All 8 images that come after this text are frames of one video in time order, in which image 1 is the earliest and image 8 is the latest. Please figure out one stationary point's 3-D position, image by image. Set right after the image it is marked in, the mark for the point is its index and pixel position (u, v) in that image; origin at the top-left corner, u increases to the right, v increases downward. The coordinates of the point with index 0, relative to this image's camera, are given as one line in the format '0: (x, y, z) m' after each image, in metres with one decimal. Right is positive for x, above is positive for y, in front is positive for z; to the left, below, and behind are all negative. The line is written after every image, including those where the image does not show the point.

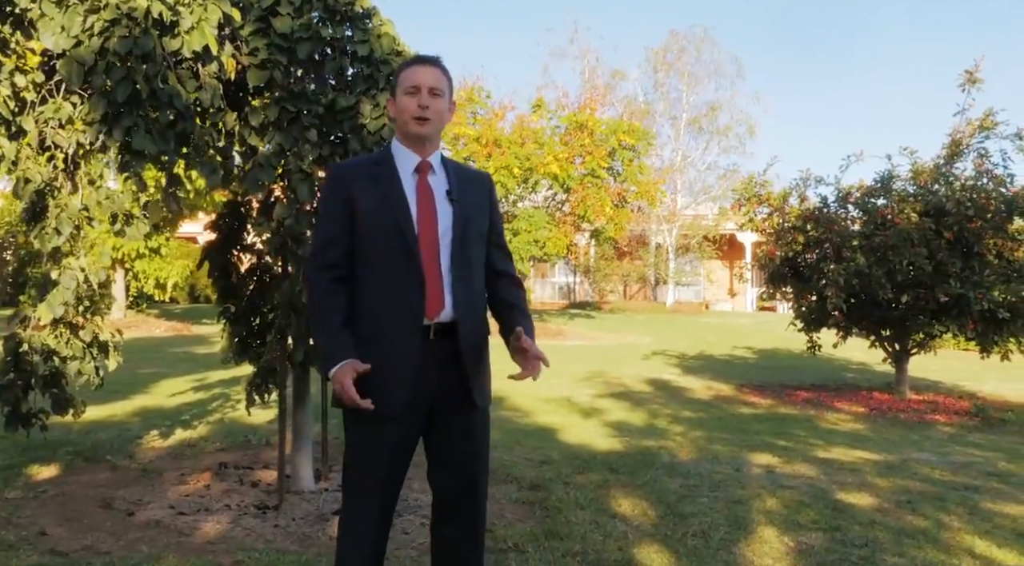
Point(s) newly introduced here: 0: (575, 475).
0: (+0.4, -1.3, +5.7) m
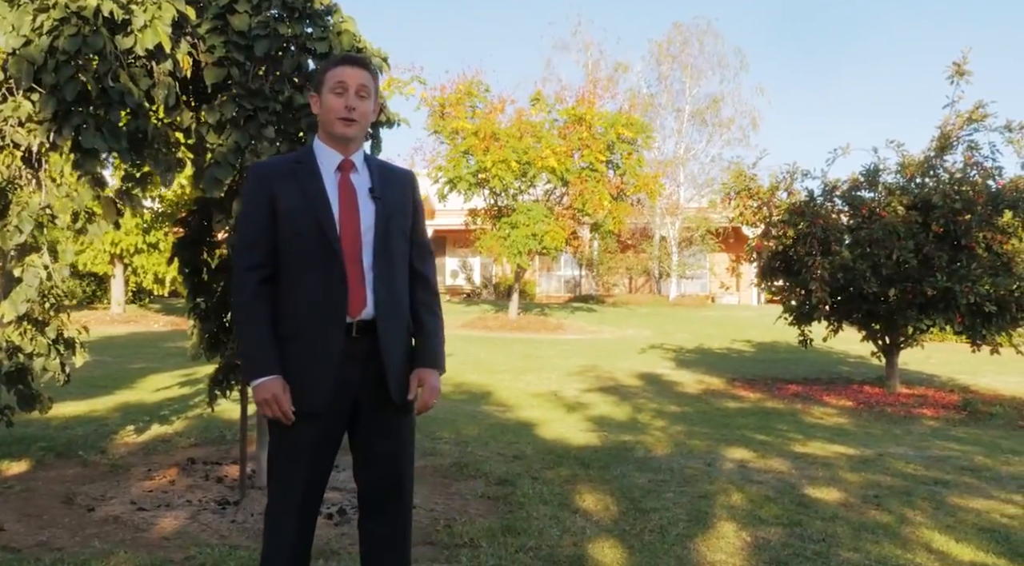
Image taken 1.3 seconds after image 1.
0: (+0.2, -1.3, +5.7) m
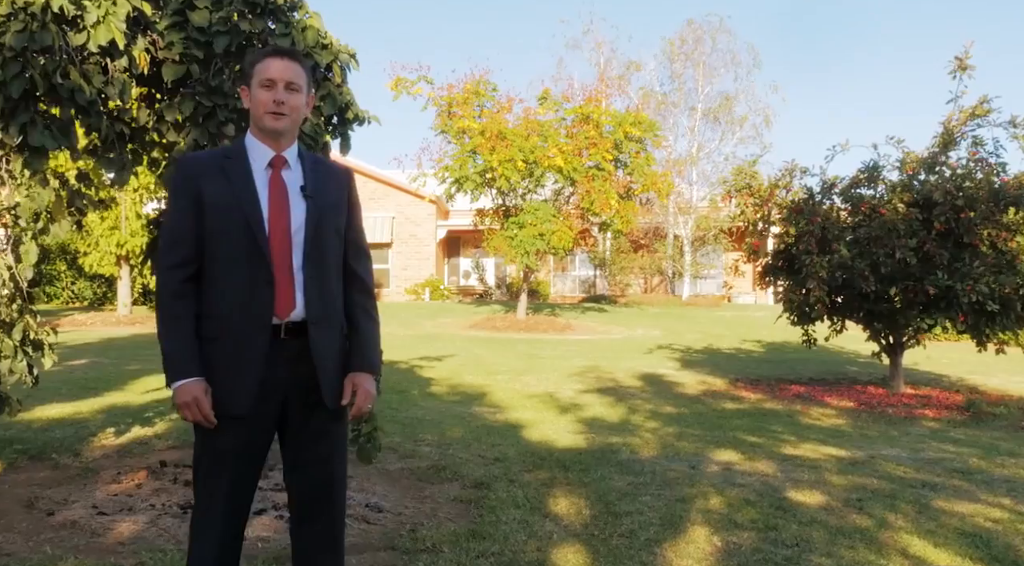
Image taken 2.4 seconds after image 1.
0: (+0.1, -1.3, +5.6) m
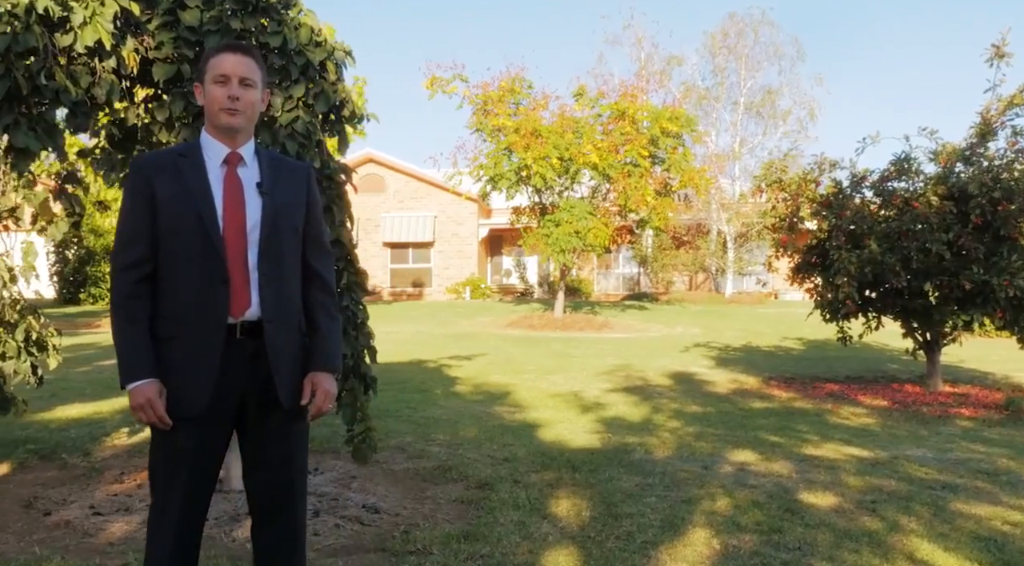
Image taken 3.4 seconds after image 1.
0: (+0.1, -1.3, +5.5) m
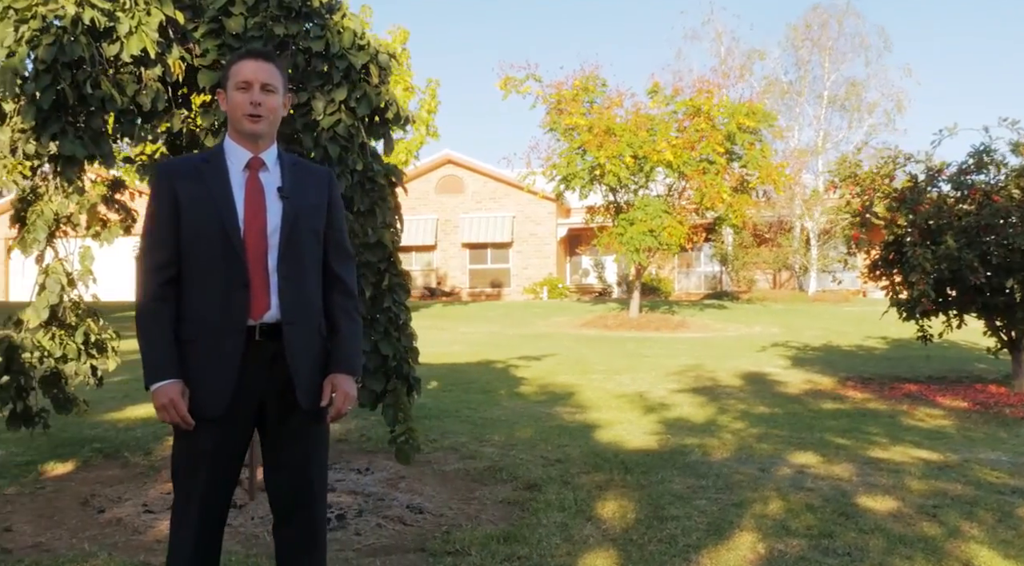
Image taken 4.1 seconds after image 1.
0: (+0.5, -1.3, +5.5) m
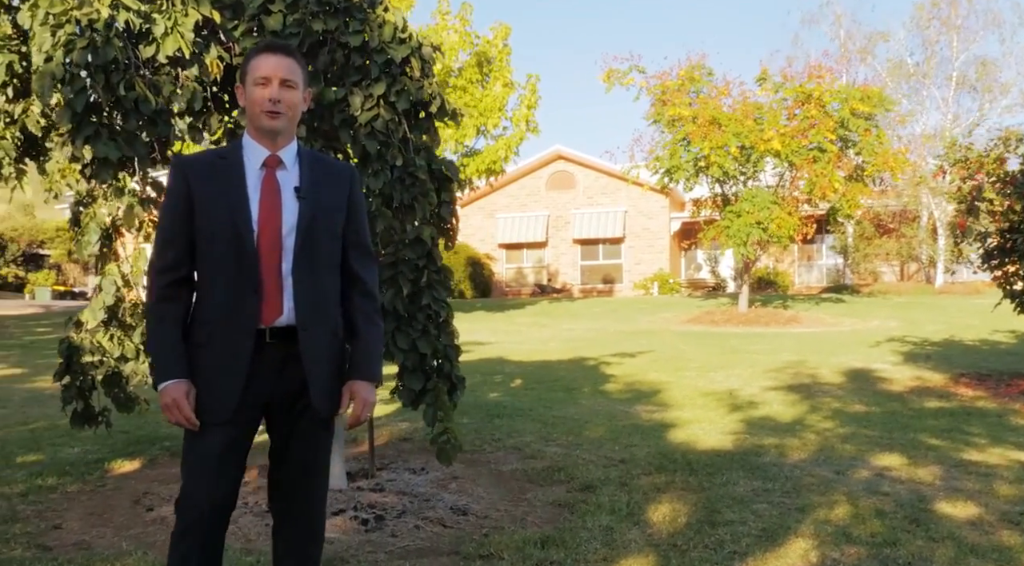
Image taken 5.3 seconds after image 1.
0: (+0.8, -1.2, +5.3) m
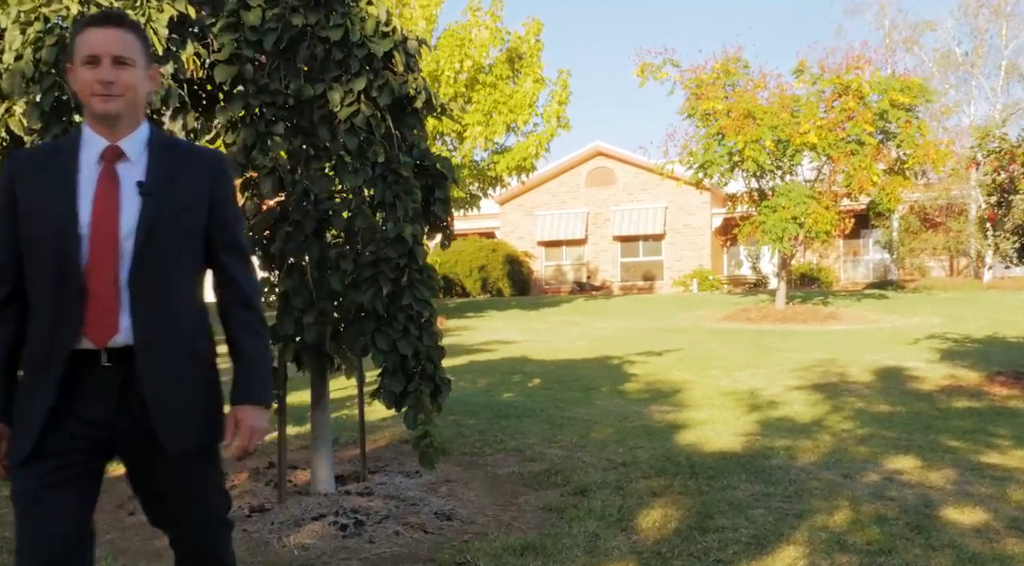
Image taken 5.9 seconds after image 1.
0: (+0.8, -1.2, +5.2) m
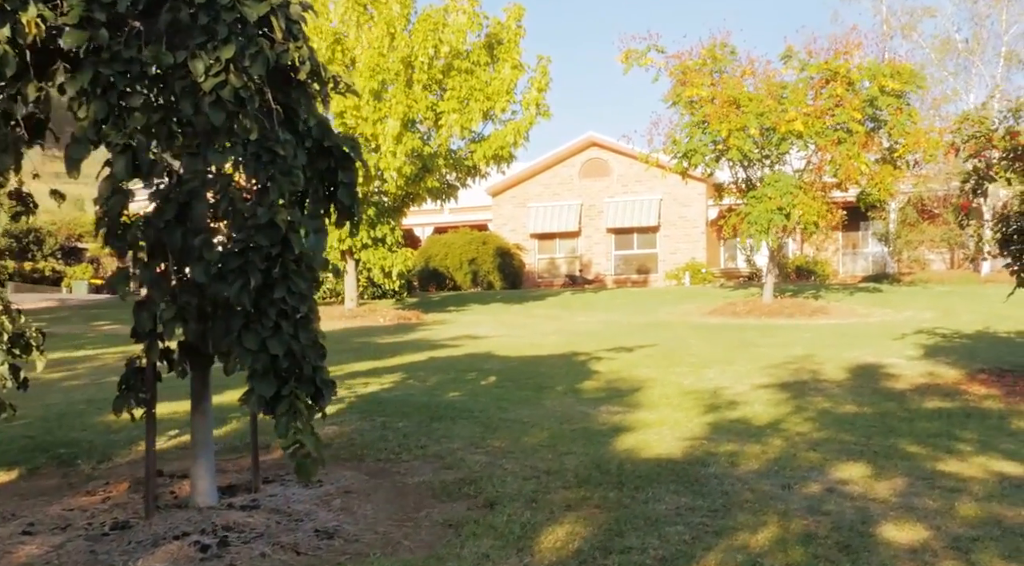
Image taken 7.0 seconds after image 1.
0: (+0.3, -1.2, +4.8) m
